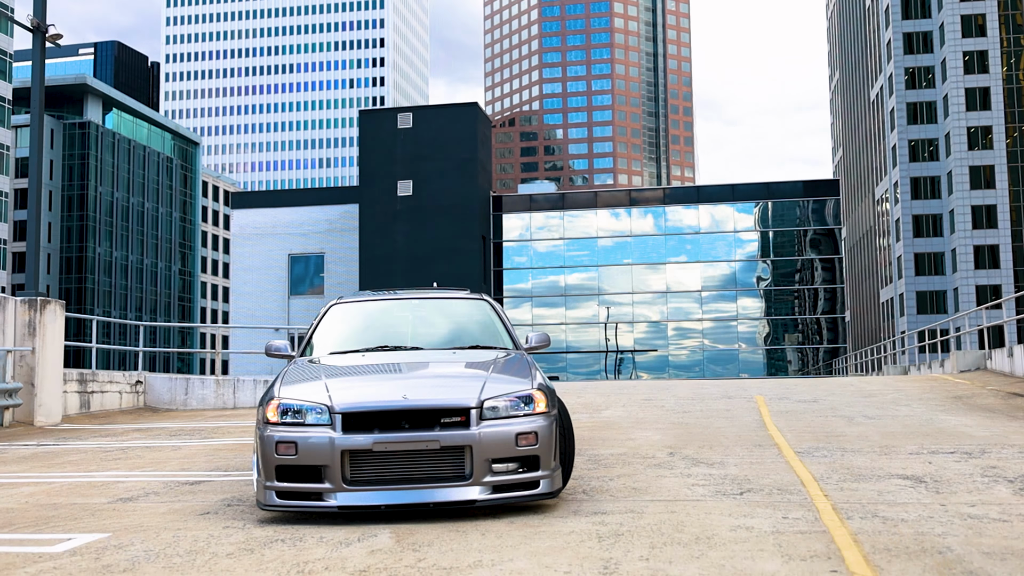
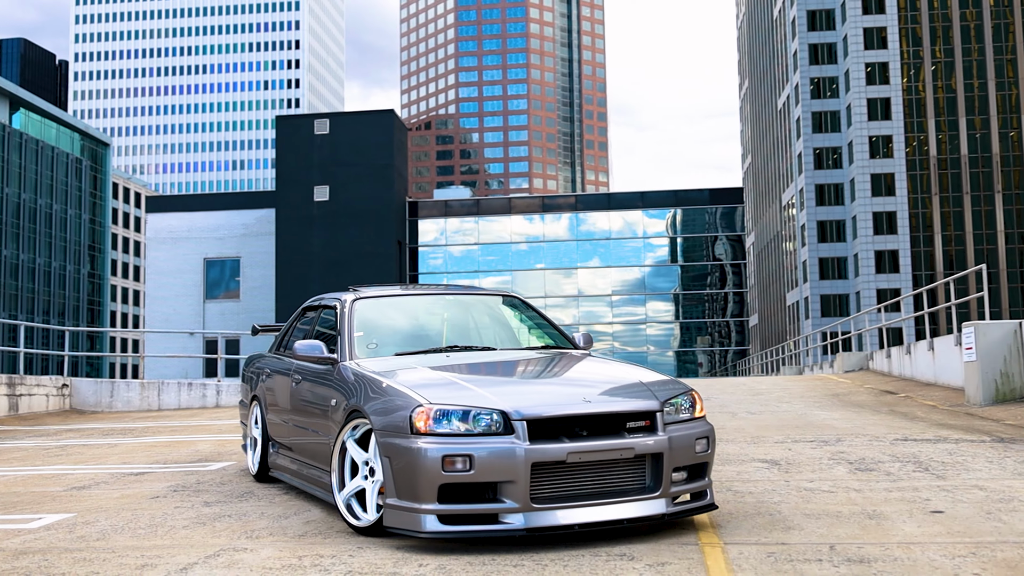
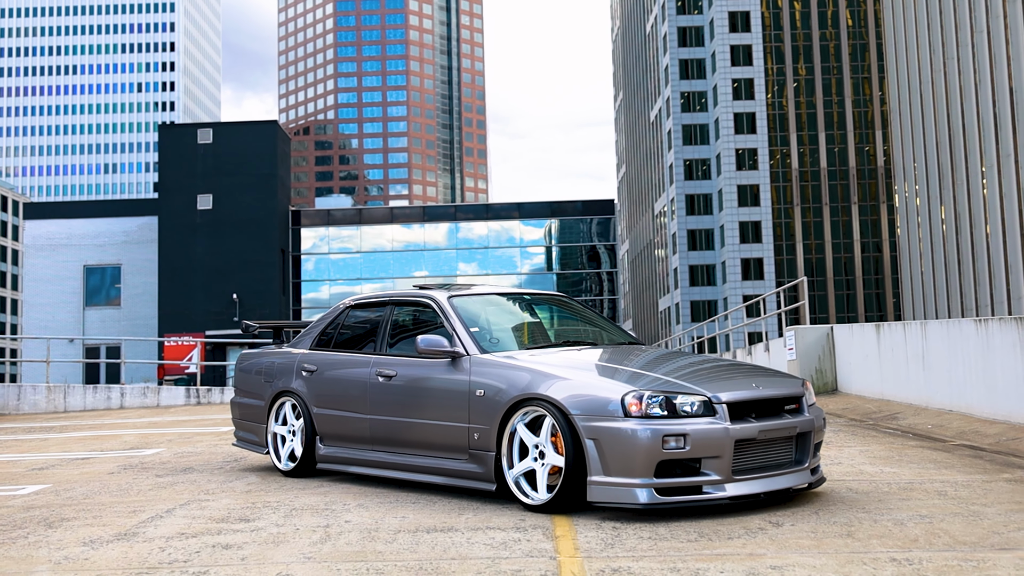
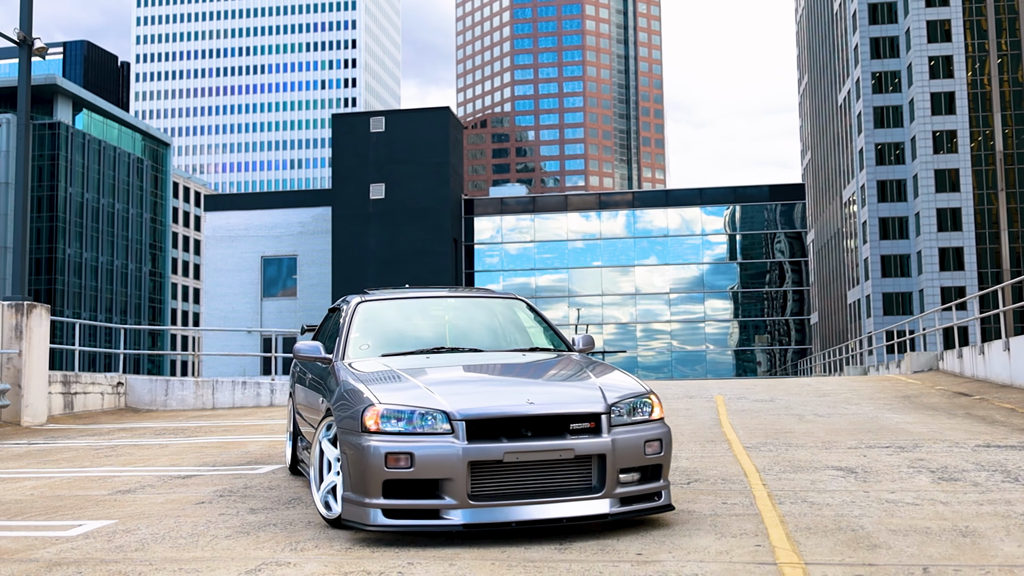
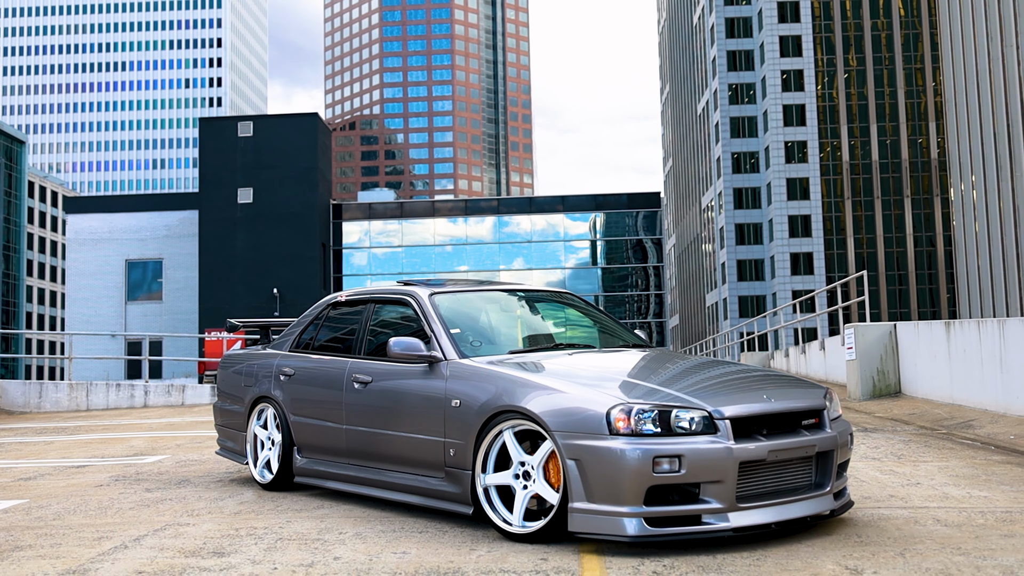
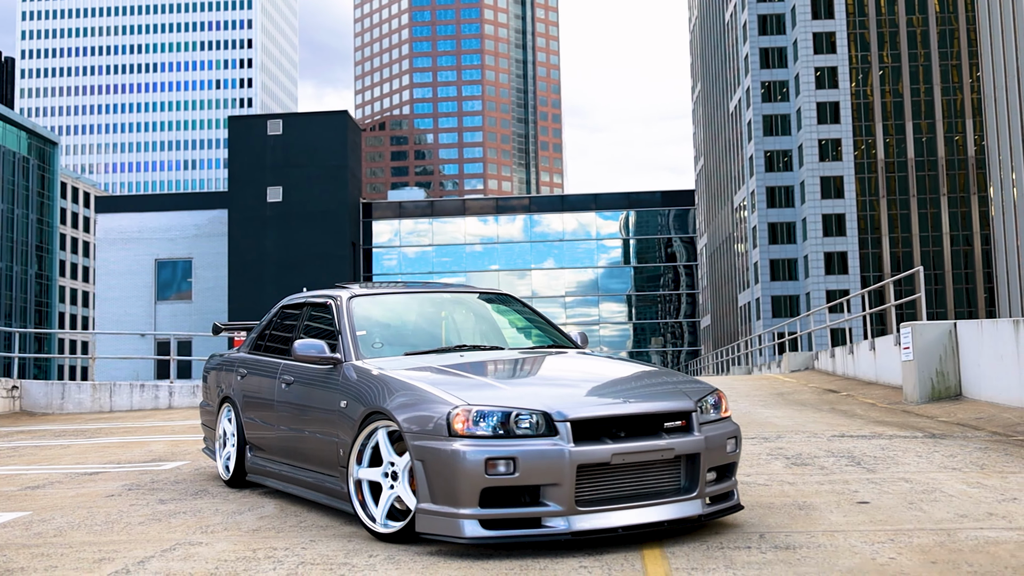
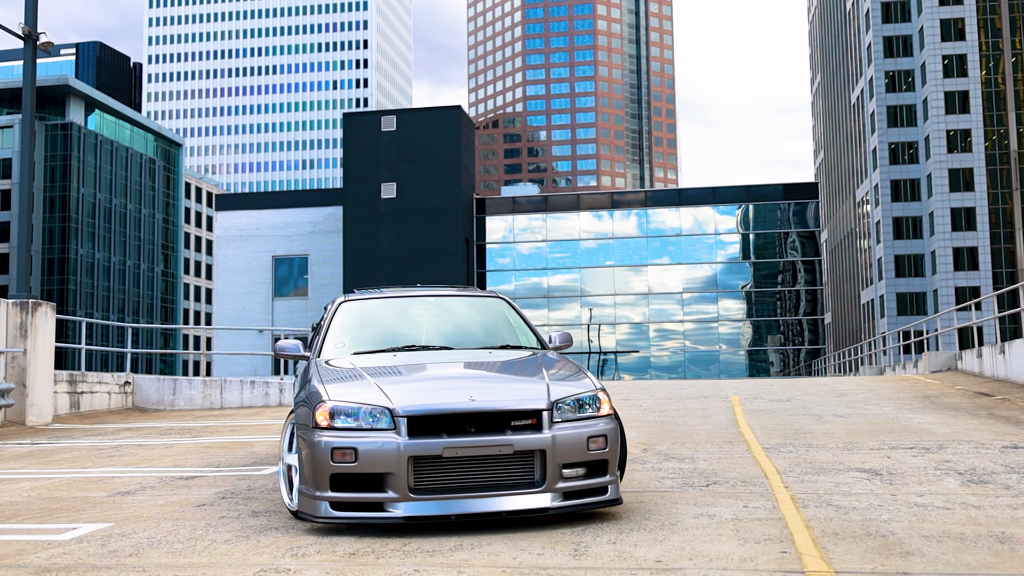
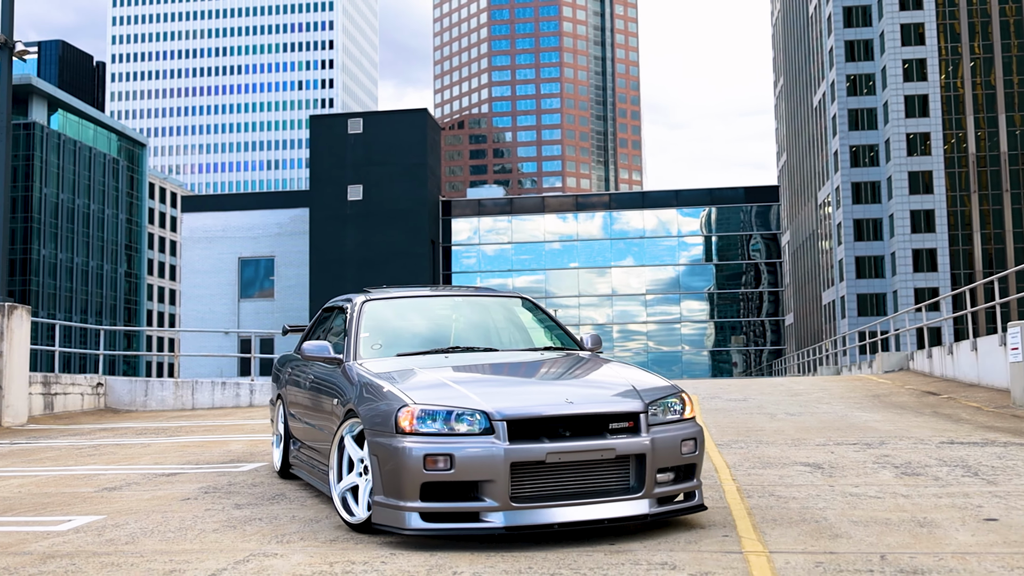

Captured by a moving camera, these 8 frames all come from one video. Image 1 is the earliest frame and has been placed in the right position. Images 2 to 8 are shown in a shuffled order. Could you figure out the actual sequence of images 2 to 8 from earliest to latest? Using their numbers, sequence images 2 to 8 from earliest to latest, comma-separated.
7, 4, 8, 2, 6, 5, 3
